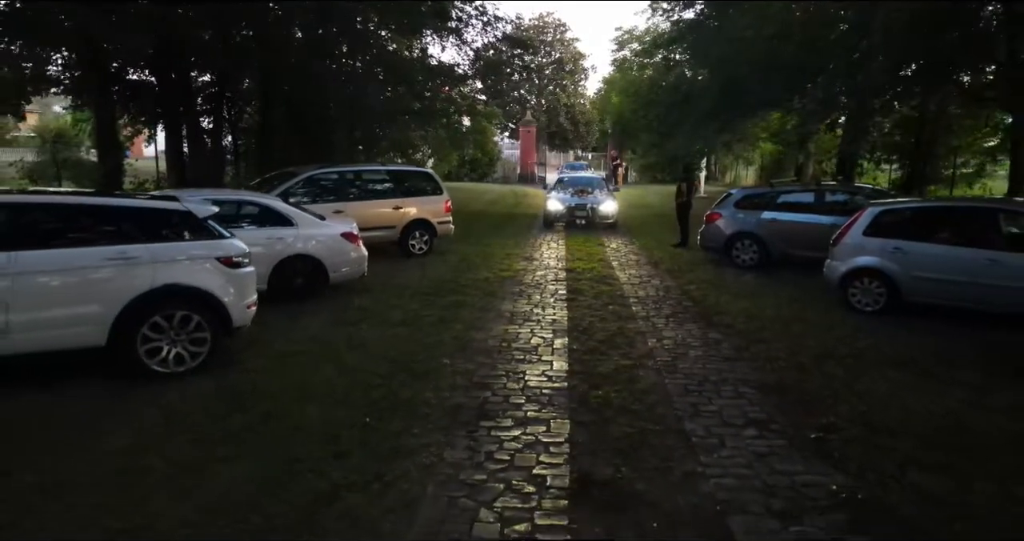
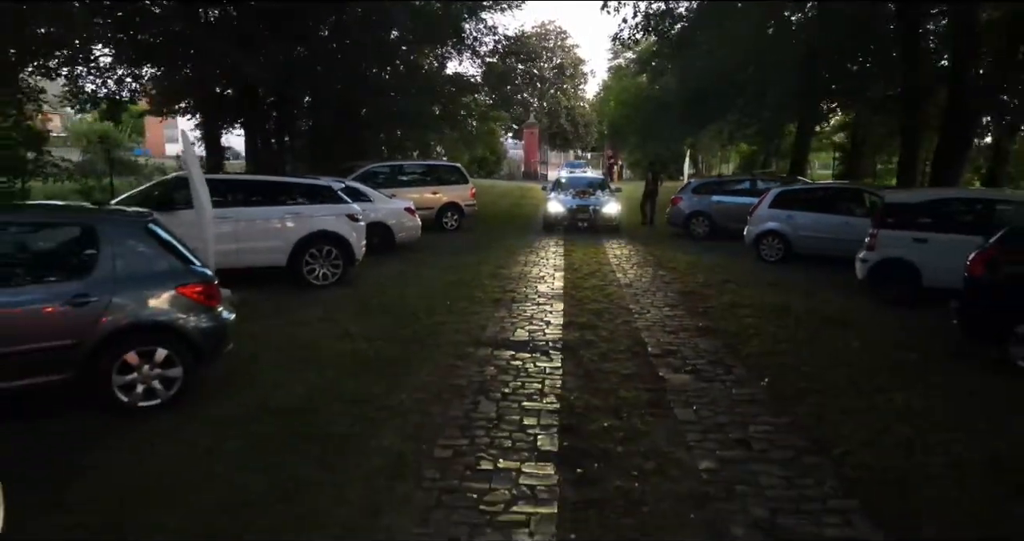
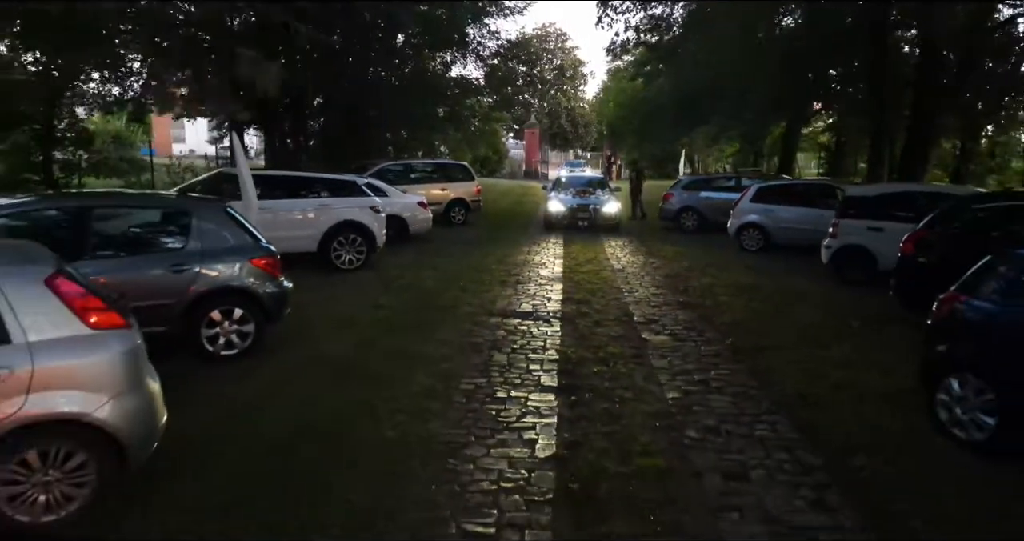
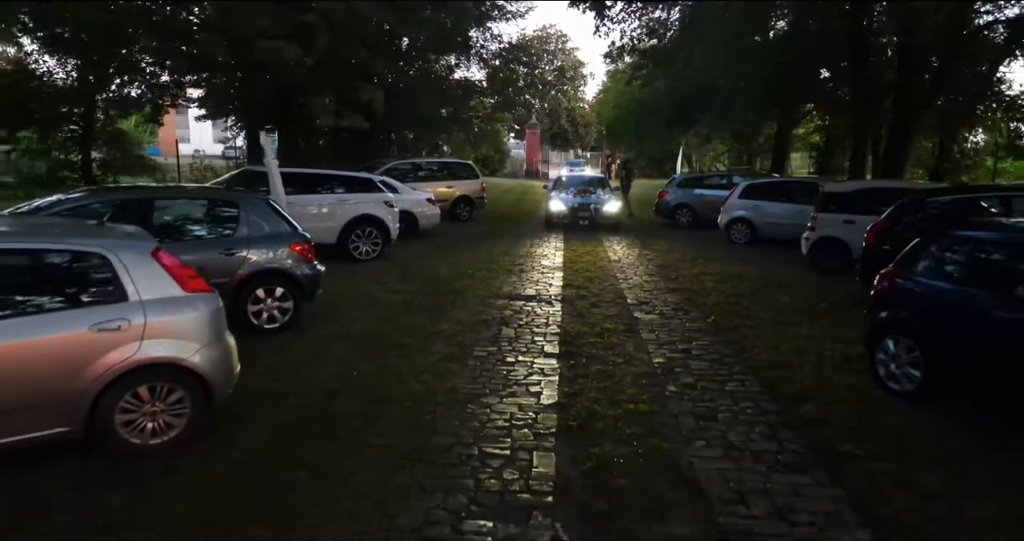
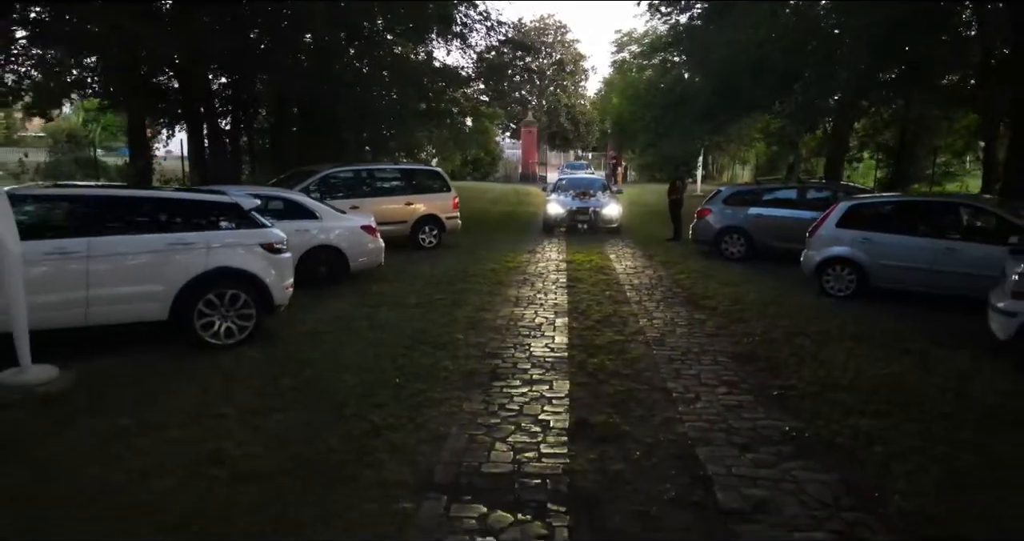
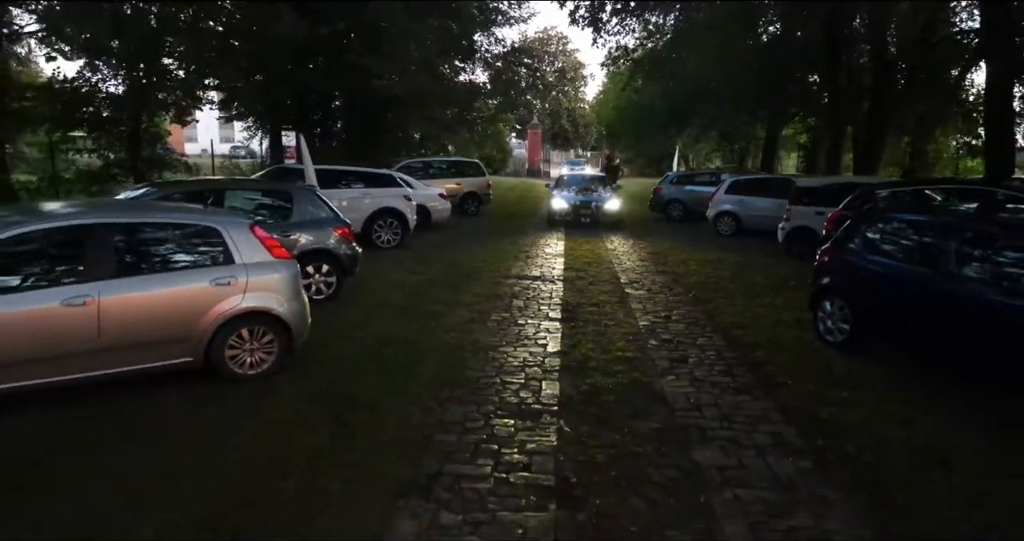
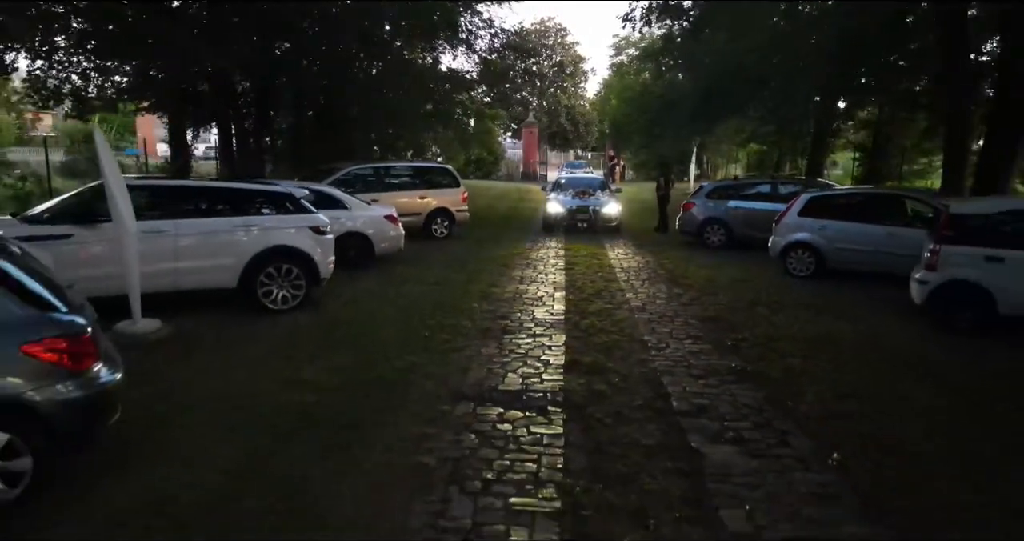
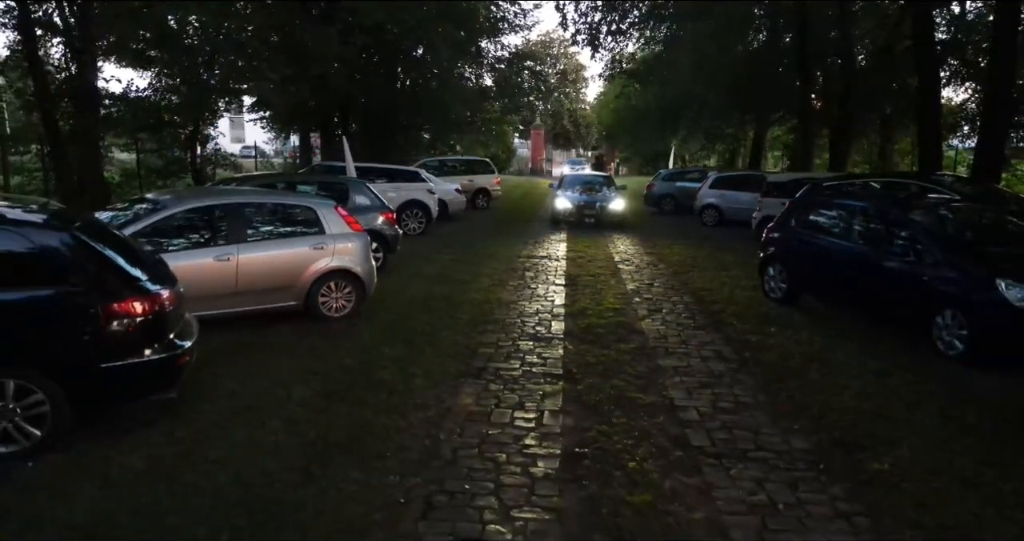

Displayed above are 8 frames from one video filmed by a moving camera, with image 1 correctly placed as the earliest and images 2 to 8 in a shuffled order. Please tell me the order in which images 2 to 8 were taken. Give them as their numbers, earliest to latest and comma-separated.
5, 7, 2, 3, 4, 6, 8
